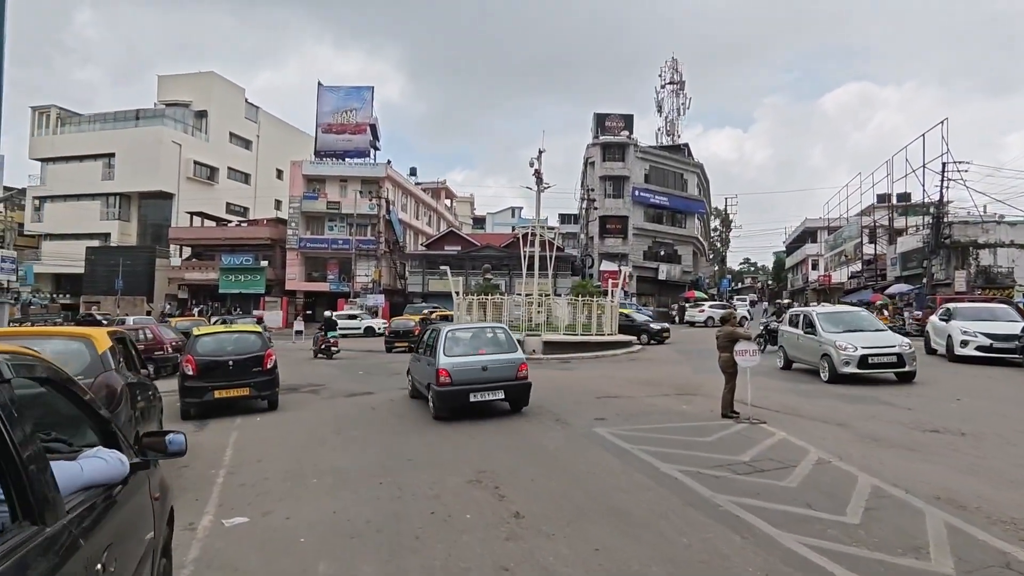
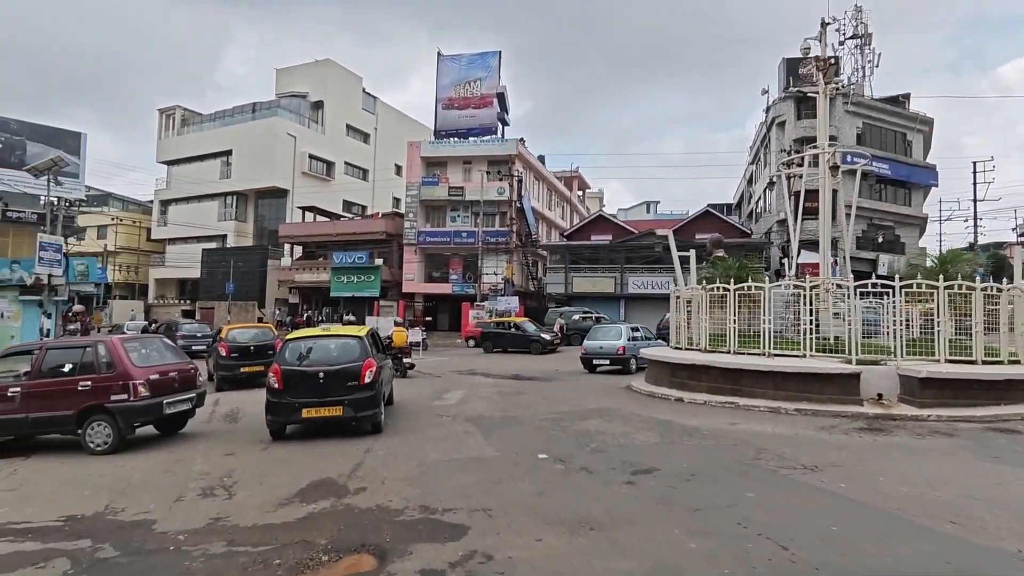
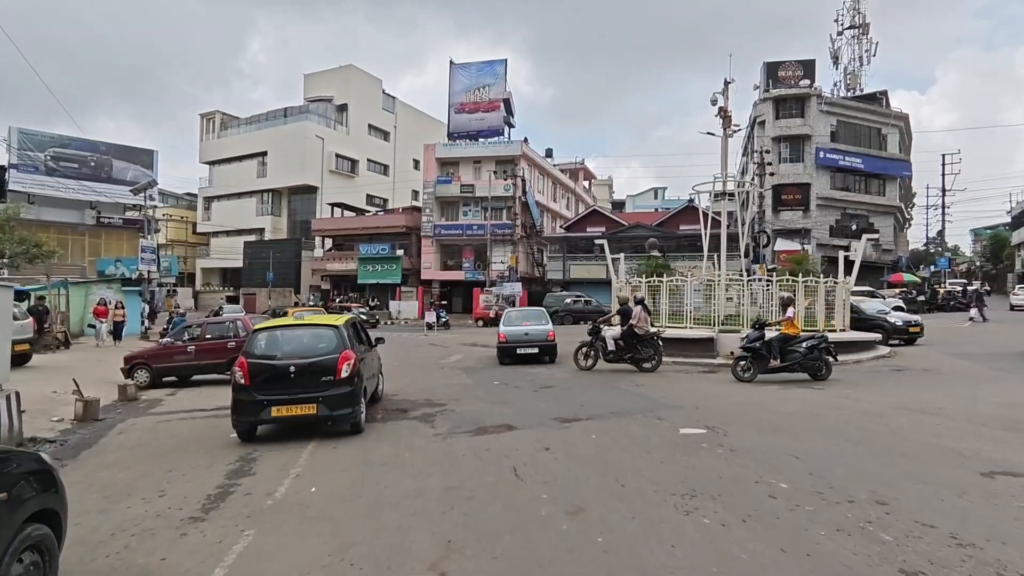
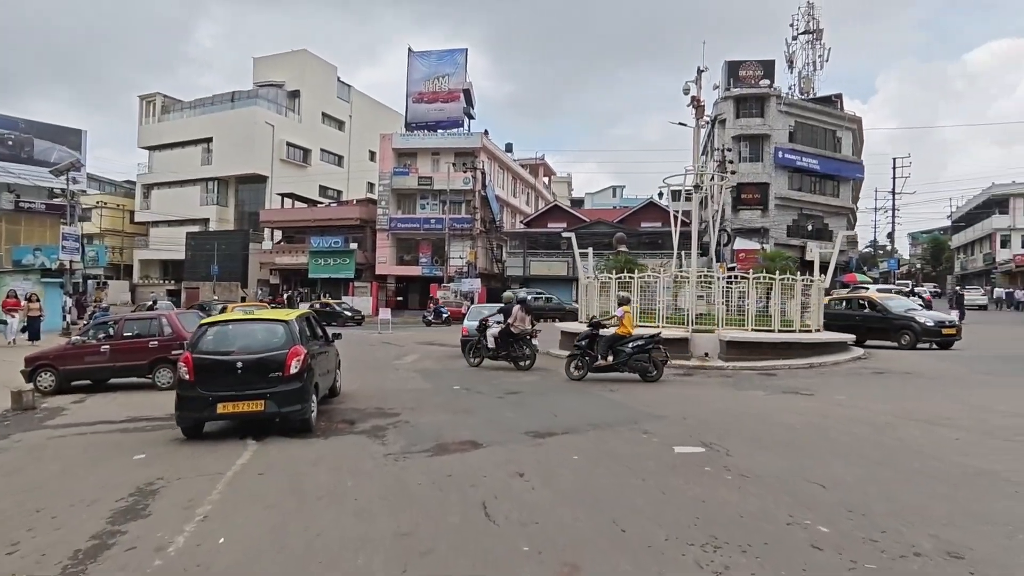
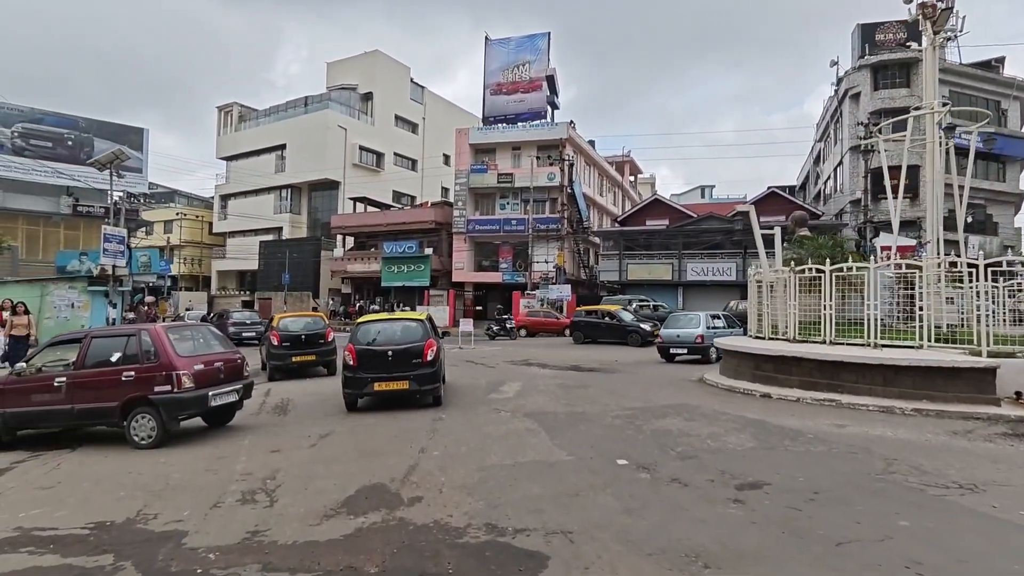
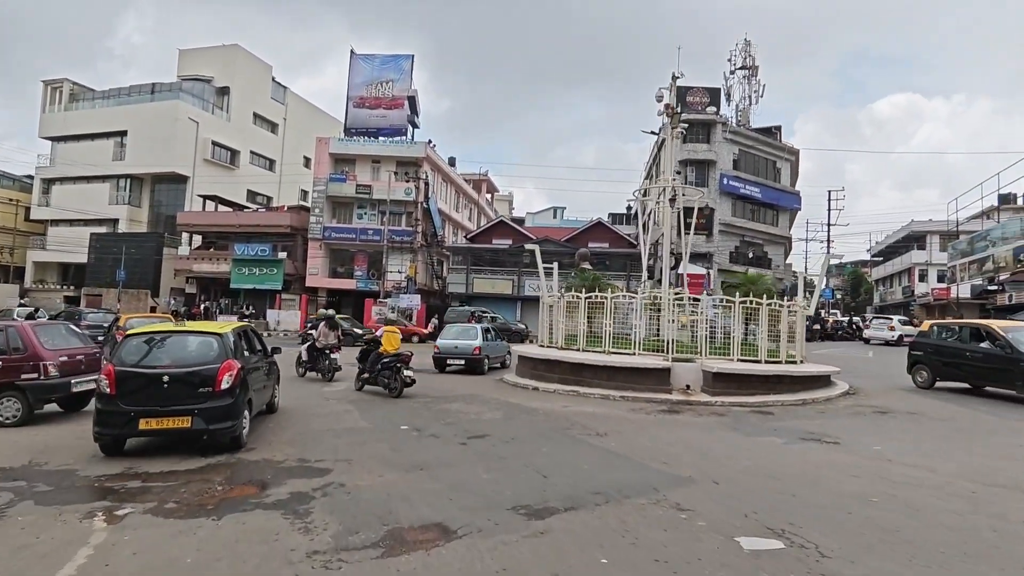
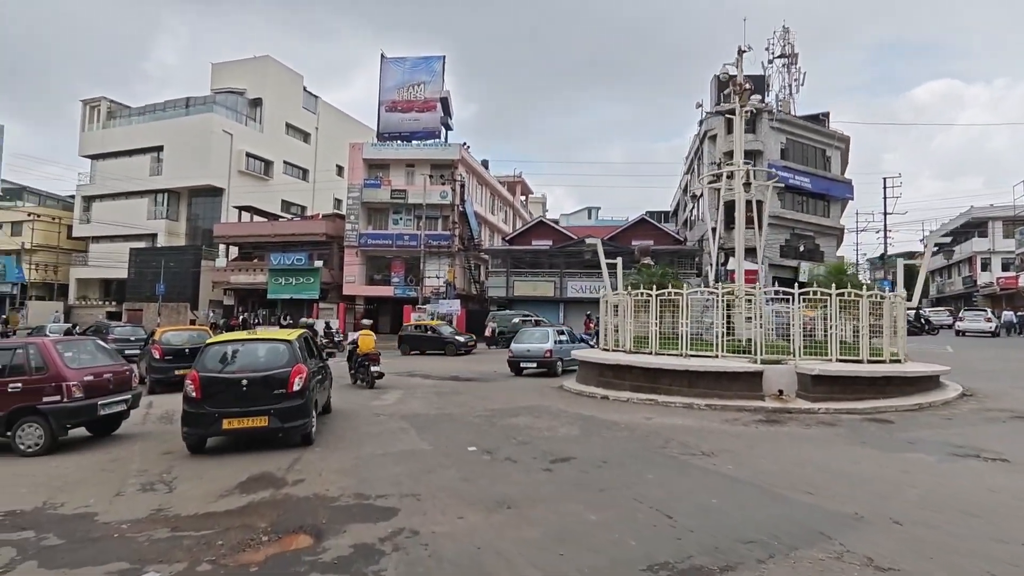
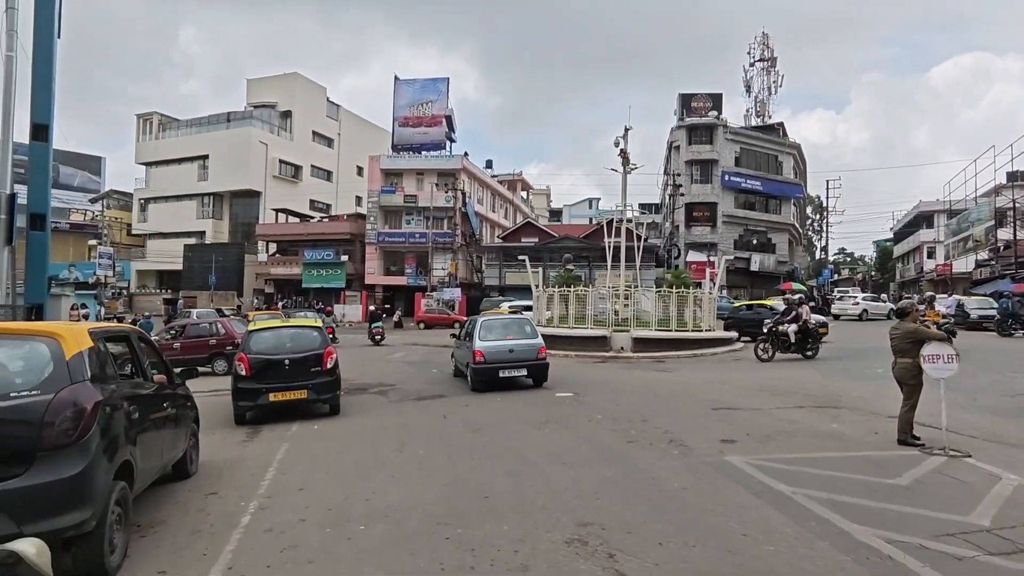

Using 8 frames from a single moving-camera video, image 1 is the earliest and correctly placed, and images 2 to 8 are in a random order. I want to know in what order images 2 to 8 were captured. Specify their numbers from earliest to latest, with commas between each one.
8, 3, 4, 6, 7, 2, 5
